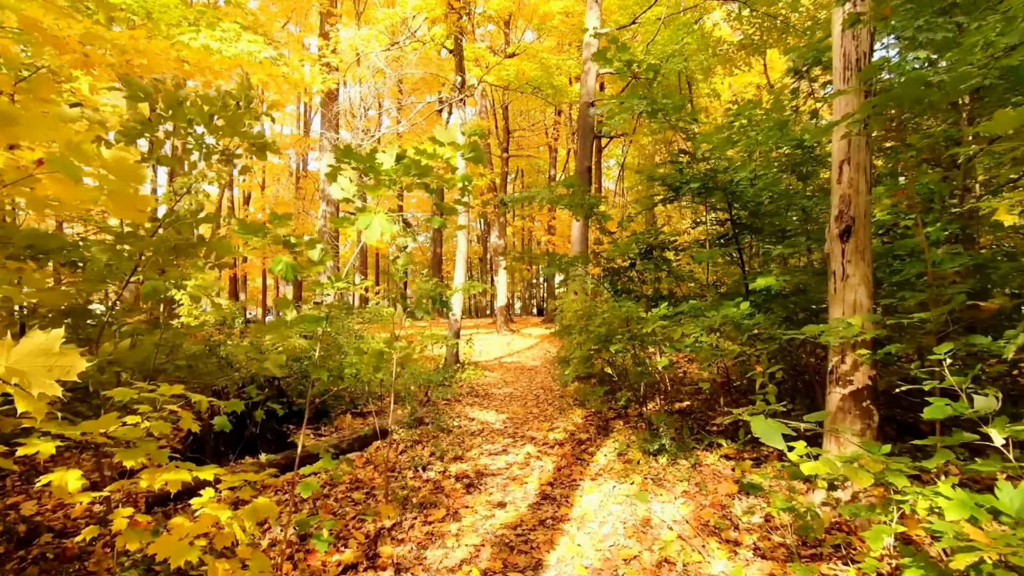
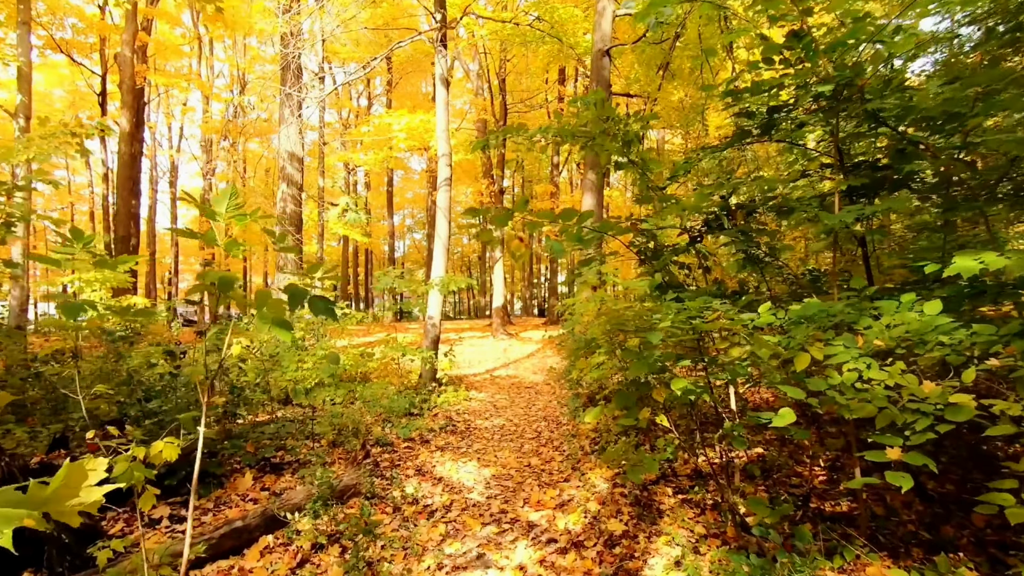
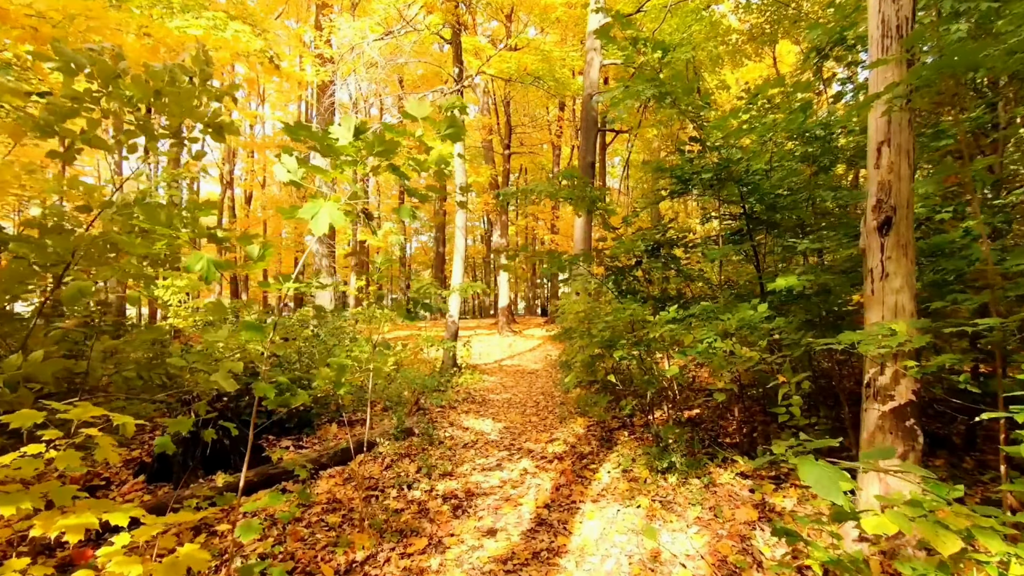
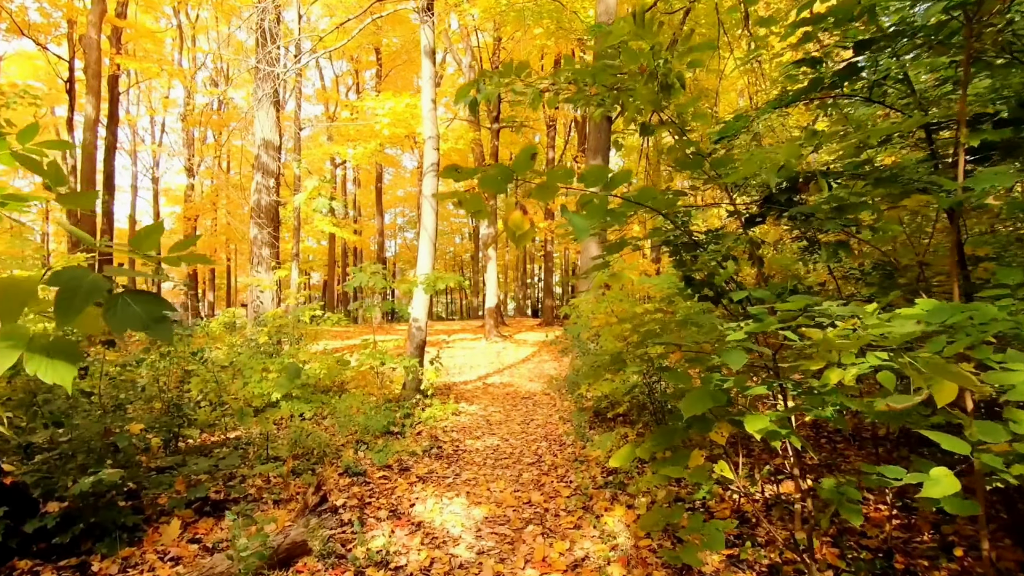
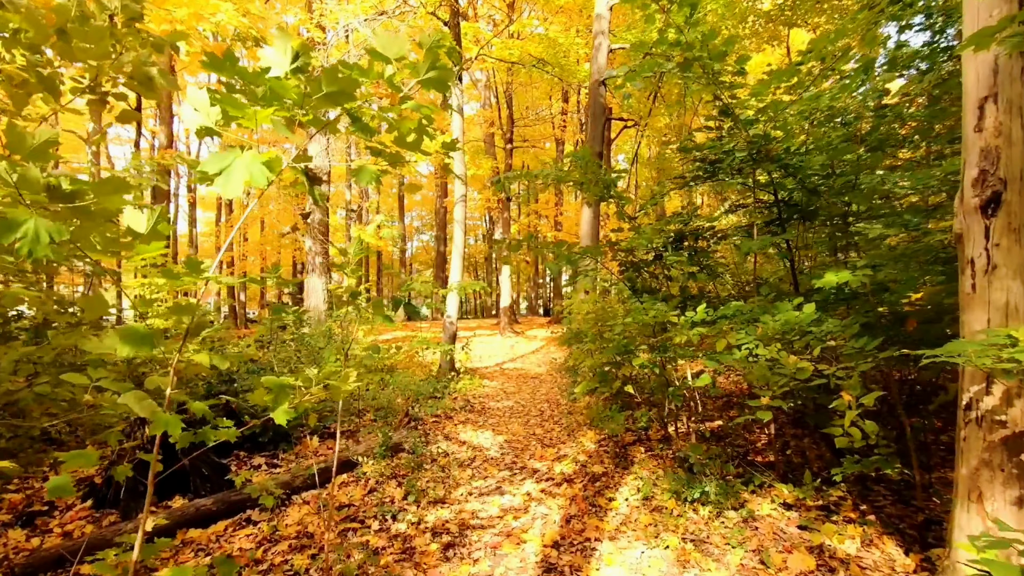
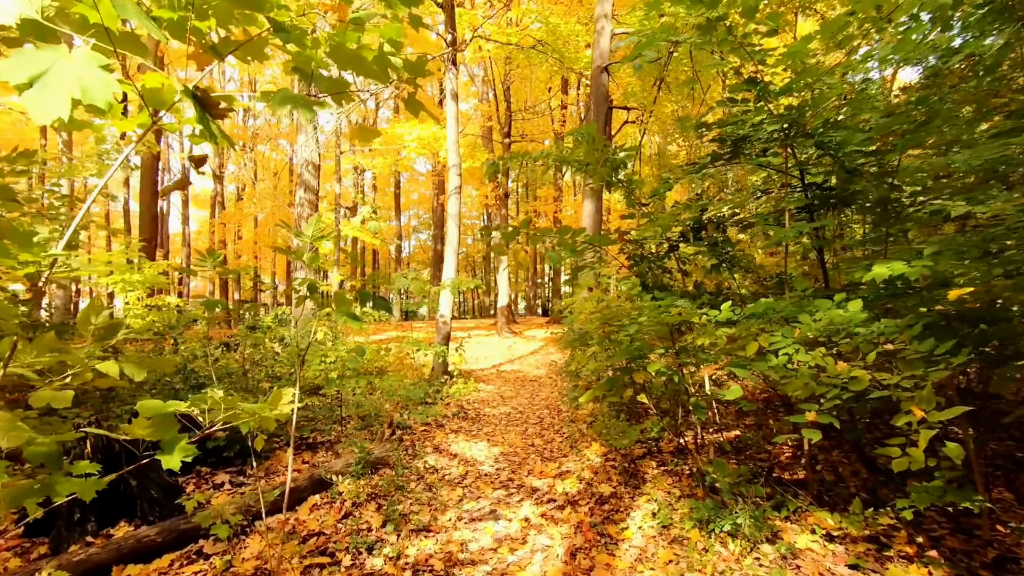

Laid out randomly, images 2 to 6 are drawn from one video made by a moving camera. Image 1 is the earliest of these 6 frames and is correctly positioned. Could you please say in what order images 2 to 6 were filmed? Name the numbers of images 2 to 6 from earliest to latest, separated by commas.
3, 5, 6, 2, 4
